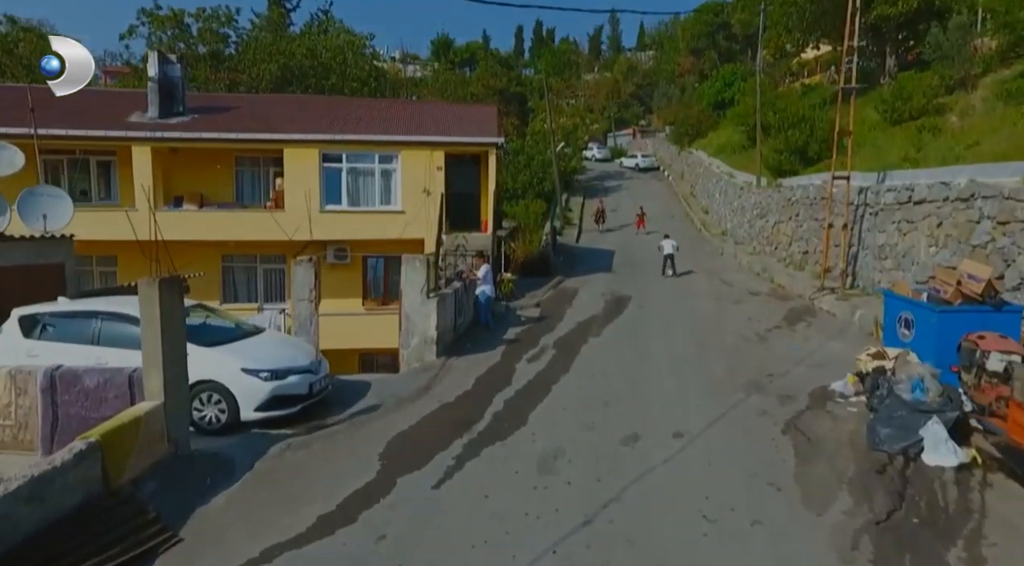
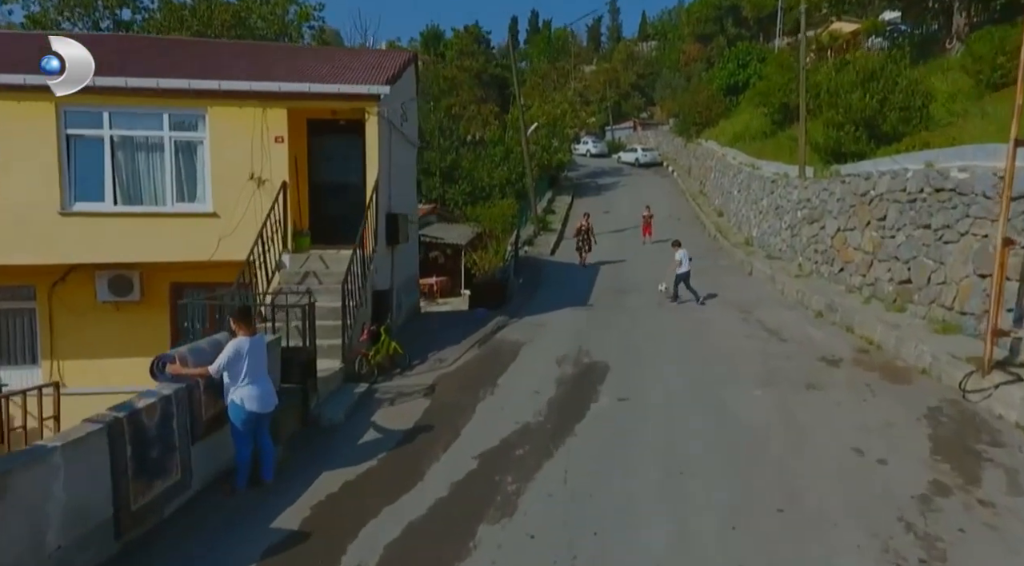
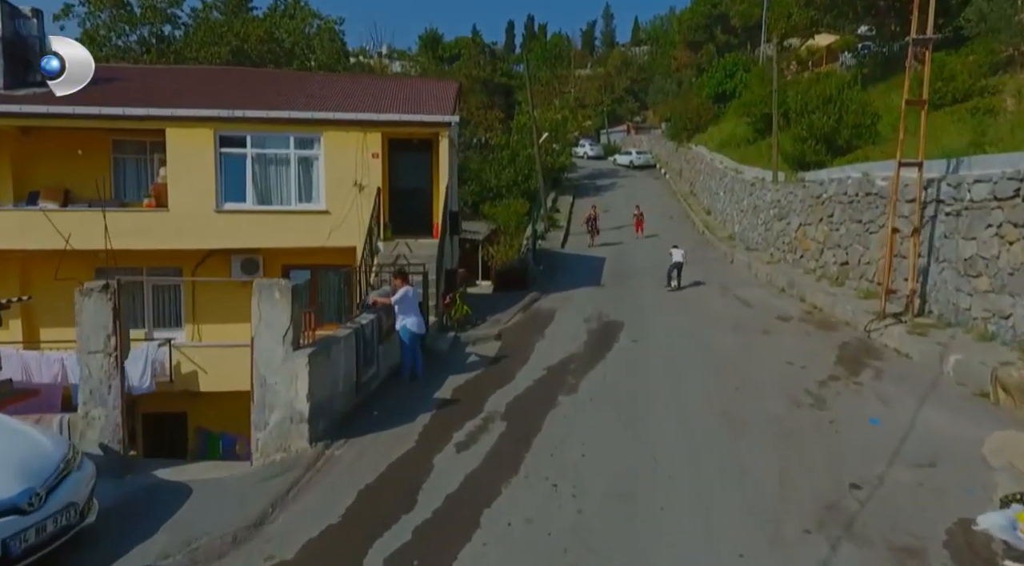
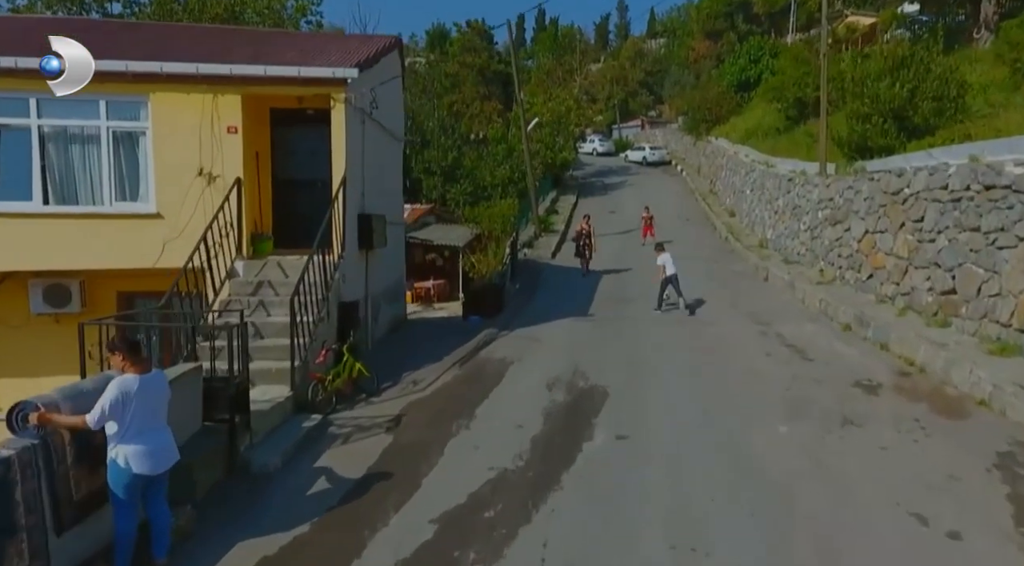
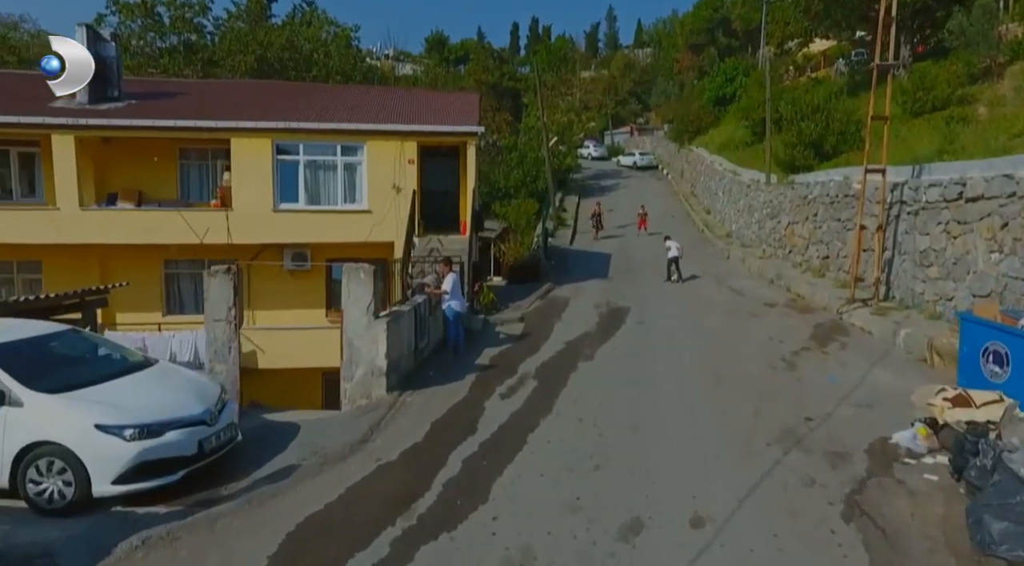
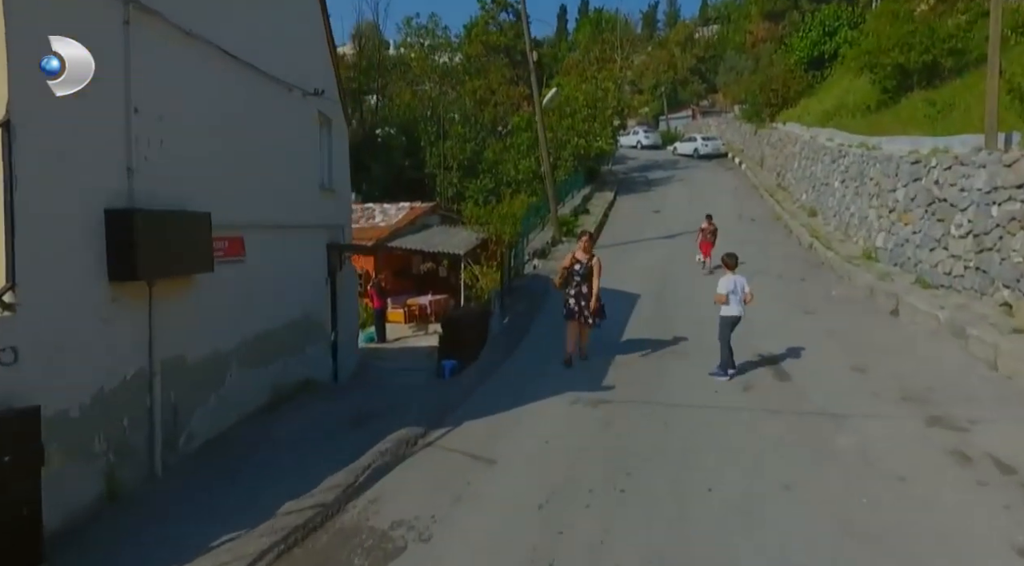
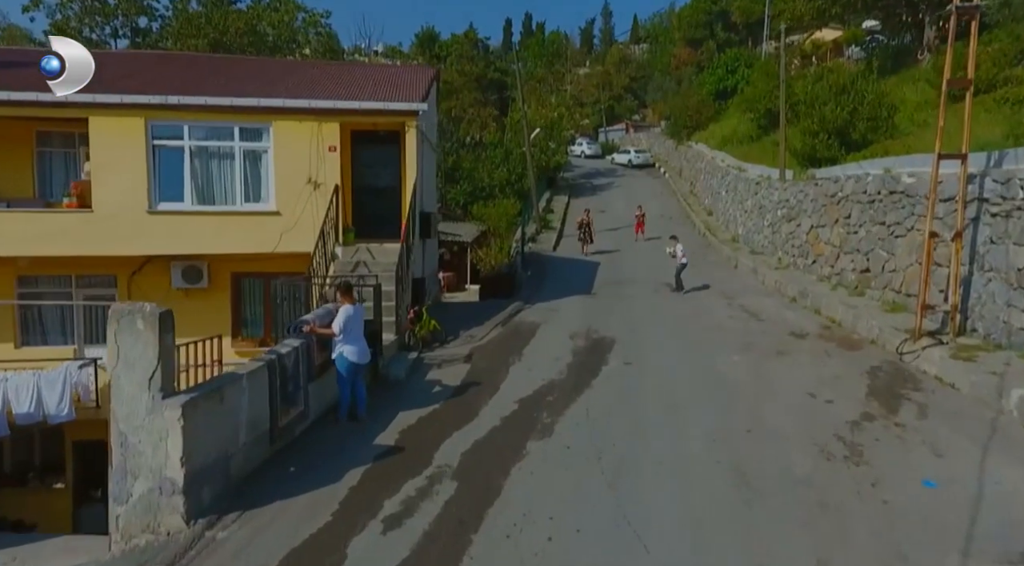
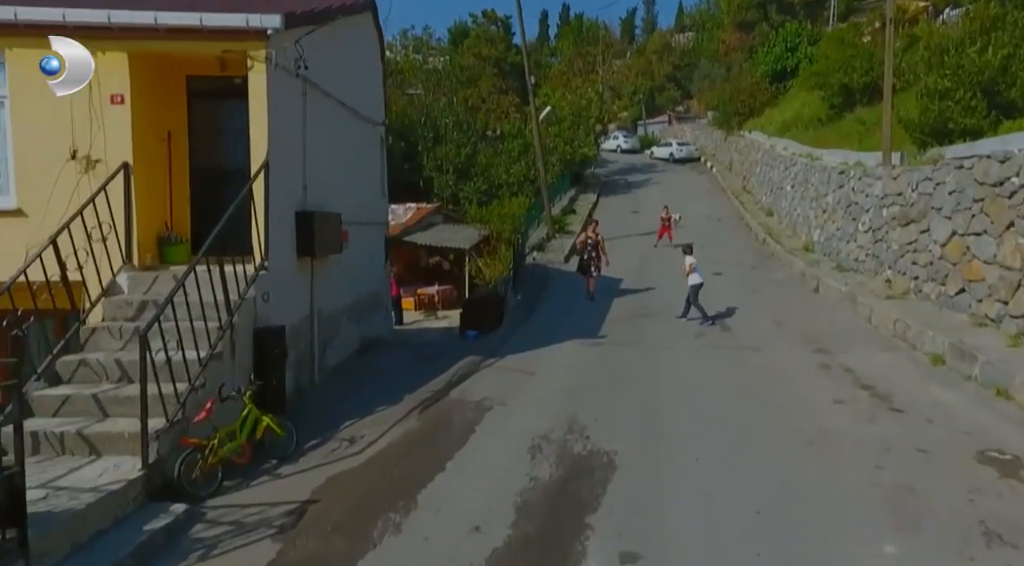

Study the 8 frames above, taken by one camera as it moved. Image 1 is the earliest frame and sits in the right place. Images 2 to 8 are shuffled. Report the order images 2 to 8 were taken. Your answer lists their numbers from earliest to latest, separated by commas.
5, 3, 7, 2, 4, 8, 6
